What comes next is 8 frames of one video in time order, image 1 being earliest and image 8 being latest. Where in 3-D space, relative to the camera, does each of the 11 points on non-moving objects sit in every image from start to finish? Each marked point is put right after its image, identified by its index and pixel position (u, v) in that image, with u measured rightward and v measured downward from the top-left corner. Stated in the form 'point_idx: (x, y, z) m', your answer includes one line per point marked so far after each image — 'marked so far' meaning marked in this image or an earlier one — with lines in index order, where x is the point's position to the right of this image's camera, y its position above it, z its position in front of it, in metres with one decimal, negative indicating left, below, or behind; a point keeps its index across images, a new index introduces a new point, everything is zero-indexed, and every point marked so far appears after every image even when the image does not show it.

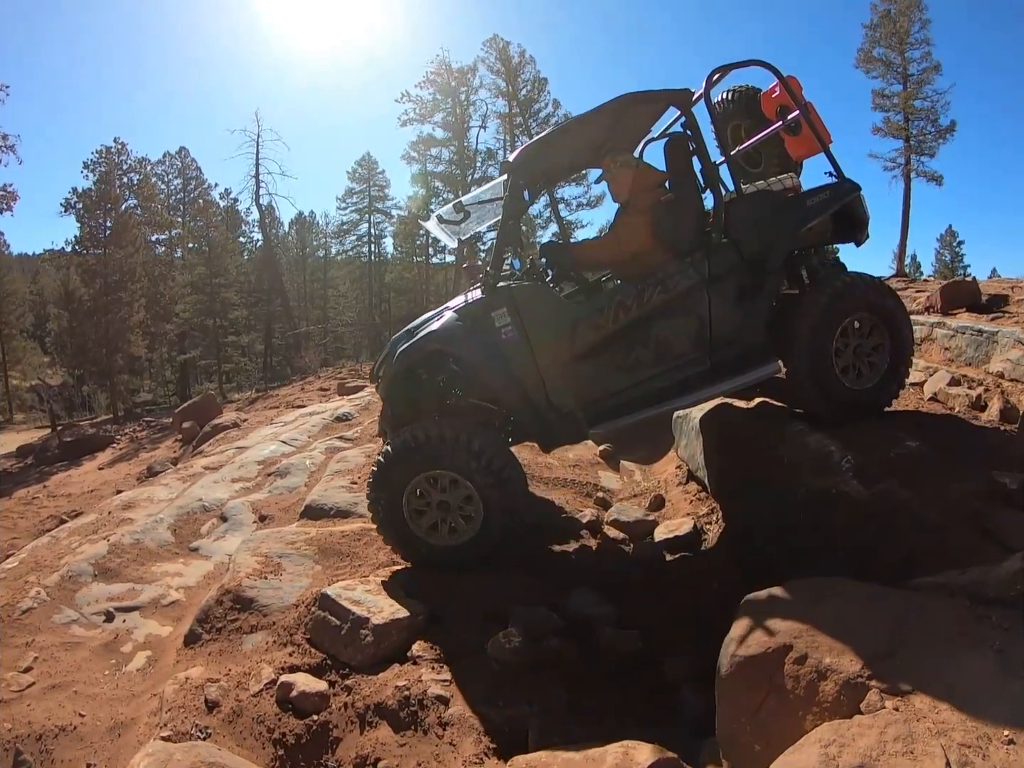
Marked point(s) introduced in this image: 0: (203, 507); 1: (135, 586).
0: (-2.8, -1.1, +6.2) m
1: (-2.8, -1.5, +5.1) m
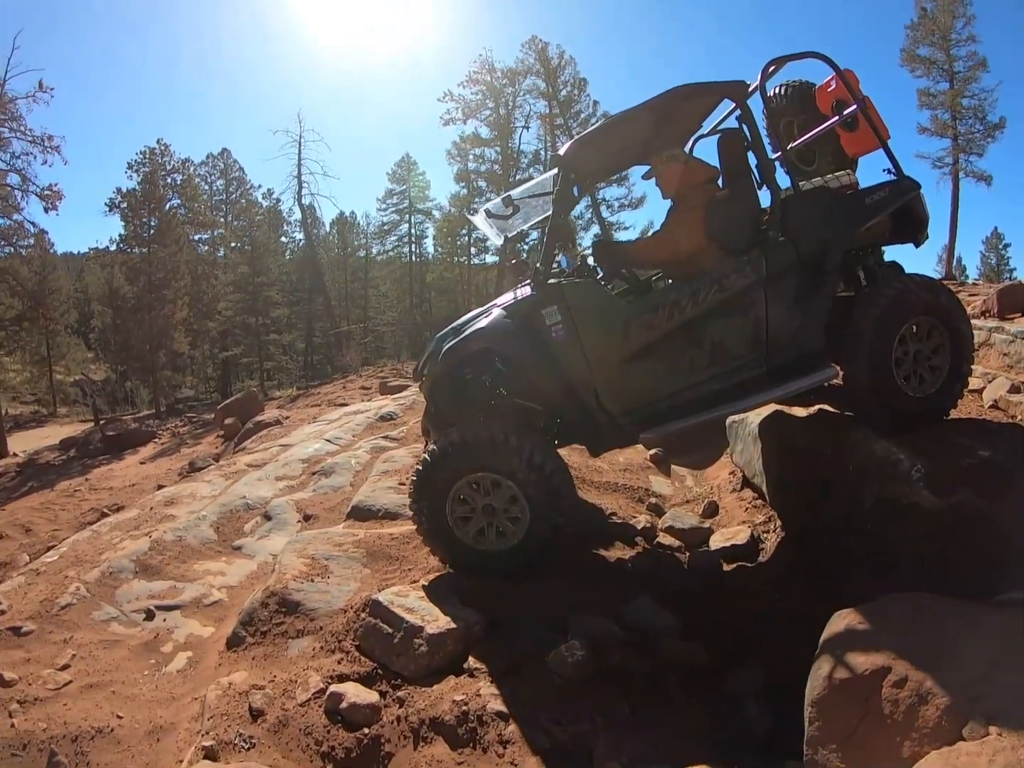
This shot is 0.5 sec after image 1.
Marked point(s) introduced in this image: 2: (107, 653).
0: (-2.3, -1.1, +6.0) m
1: (-2.4, -1.5, +4.9) m
2: (-2.5, -1.7, +4.2) m
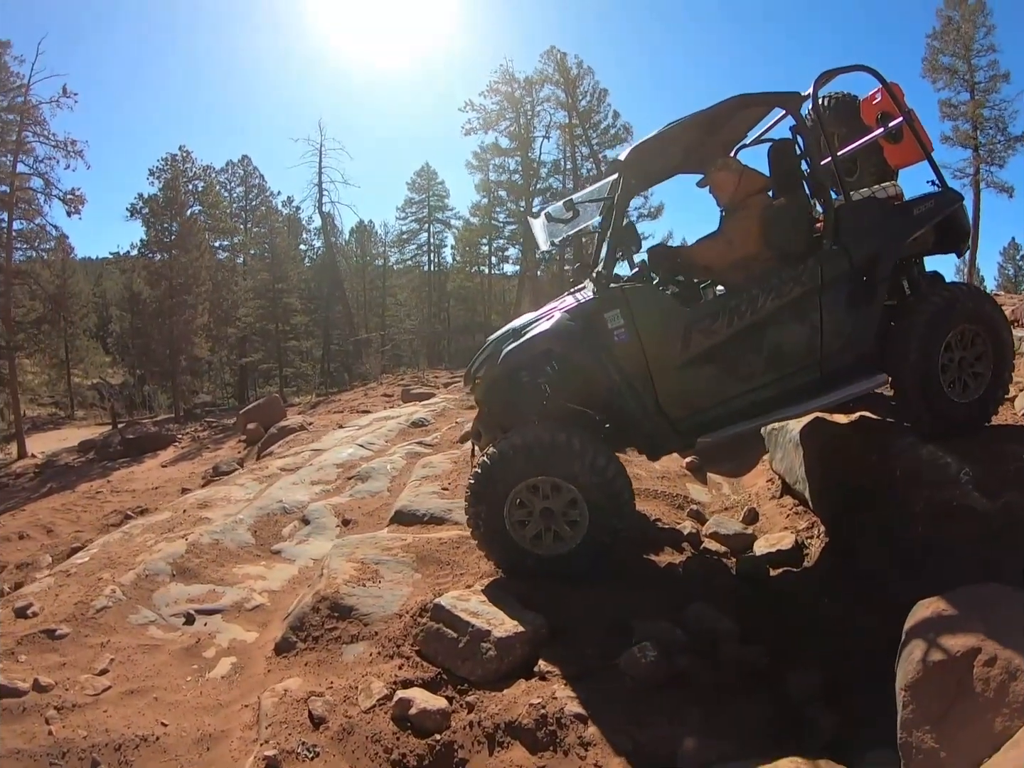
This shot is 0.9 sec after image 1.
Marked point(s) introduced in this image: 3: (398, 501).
0: (-1.9, -1.1, +5.8) m
1: (-2.0, -1.4, +4.7) m
2: (-2.2, -1.6, +4.0) m
3: (-0.9, -1.0, +5.5) m
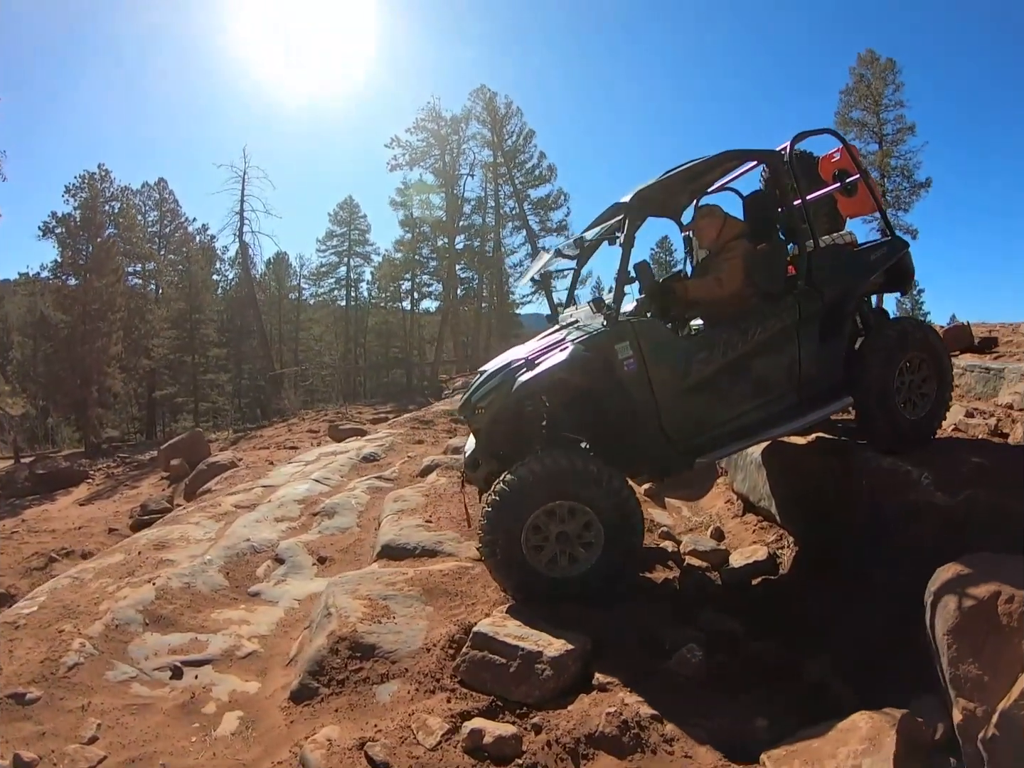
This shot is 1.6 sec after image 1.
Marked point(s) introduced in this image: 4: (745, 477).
0: (-2.0, -1.3, +5.4) m
1: (-2.0, -1.6, +4.2) m
2: (-2.0, -1.8, +3.5) m
3: (-1.0, -1.2, +5.3) m
4: (+2.2, -0.9, +6.3) m
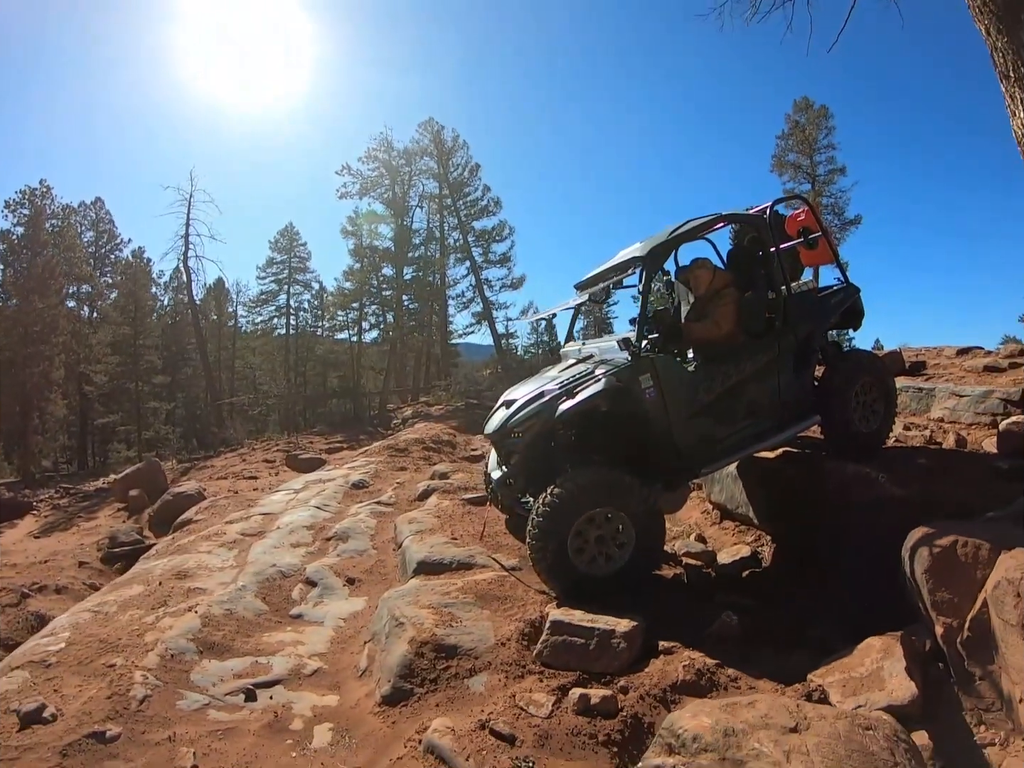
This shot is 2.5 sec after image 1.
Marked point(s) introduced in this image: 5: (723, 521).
0: (-1.8, -1.5, +5.3) m
1: (-1.6, -1.7, +4.2) m
2: (-1.5, -1.9, +3.5) m
3: (-0.8, -1.4, +5.4) m
4: (+2.2, -1.1, +6.9) m
5: (+2.2, -1.4, +7.0) m
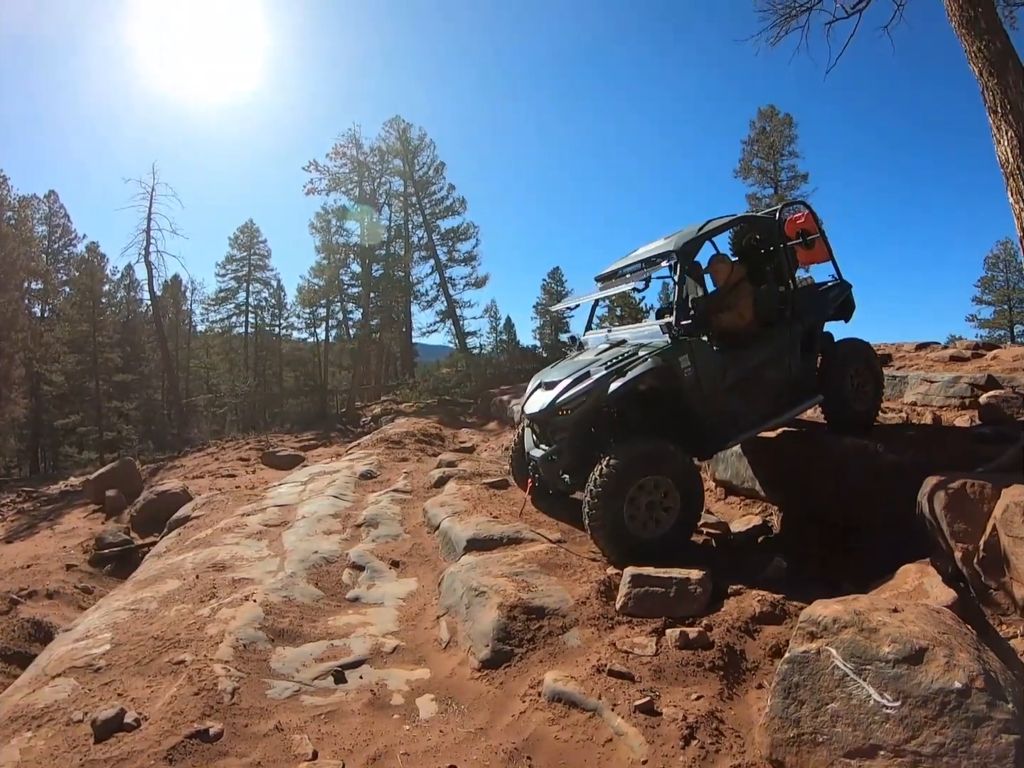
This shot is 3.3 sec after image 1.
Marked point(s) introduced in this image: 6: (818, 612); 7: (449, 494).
0: (-1.5, -1.3, +5.2) m
1: (-1.1, -1.6, +4.2) m
2: (-0.9, -1.7, +3.5) m
3: (-0.5, -1.2, +5.4) m
4: (+2.3, -0.9, +7.3) m
5: (+2.4, -1.3, +7.3) m
6: (+1.6, -1.2, +3.5) m
7: (-0.6, -1.1, +6.6) m
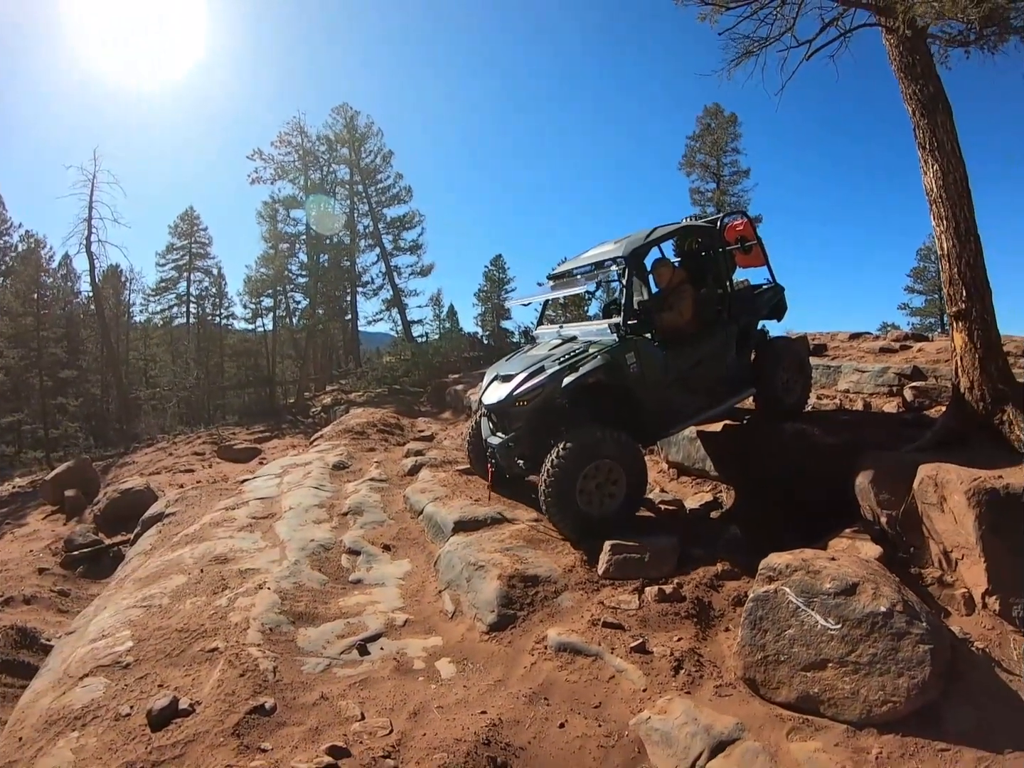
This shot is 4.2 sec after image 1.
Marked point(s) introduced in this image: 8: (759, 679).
0: (-1.6, -1.3, +5.6) m
1: (-1.1, -1.6, +4.6) m
2: (-0.8, -1.7, +3.9) m
3: (-0.6, -1.2, +5.9) m
4: (+1.9, -0.7, +8.1) m
5: (+2.0, -1.1, +8.1) m
6: (+1.6, -1.1, +4.2) m
7: (-0.9, -1.0, +7.0) m
8: (+1.4, -1.7, +3.9) m
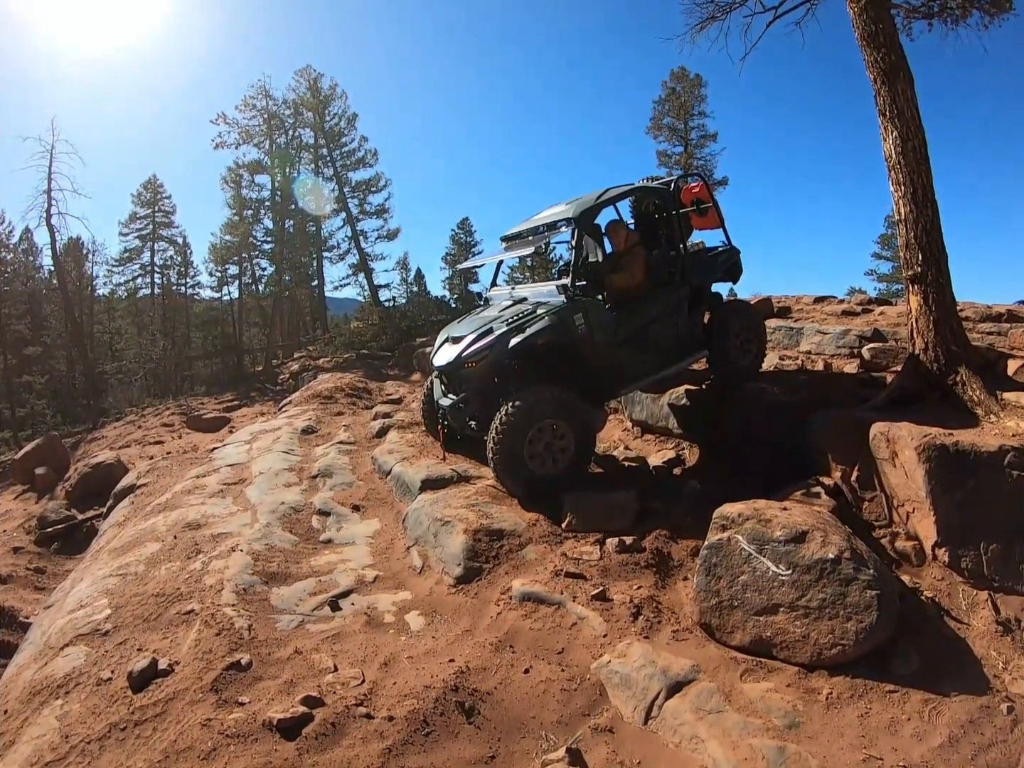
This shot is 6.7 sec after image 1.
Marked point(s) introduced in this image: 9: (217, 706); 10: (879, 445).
0: (-1.9, -1.0, +5.7) m
1: (-1.3, -1.3, +4.7) m
2: (-1.0, -1.5, +4.0) m
3: (-0.9, -0.8, +6.0) m
4: (+1.5, -0.3, +8.2) m
5: (+1.6, -0.6, +8.3) m
6: (+1.4, -0.8, +4.4) m
7: (-1.2, -0.6, +7.1) m
8: (+1.2, -1.5, +4.1) m
9: (-1.5, -1.7, +3.5) m
10: (+3.0, -0.5, +5.5) m
